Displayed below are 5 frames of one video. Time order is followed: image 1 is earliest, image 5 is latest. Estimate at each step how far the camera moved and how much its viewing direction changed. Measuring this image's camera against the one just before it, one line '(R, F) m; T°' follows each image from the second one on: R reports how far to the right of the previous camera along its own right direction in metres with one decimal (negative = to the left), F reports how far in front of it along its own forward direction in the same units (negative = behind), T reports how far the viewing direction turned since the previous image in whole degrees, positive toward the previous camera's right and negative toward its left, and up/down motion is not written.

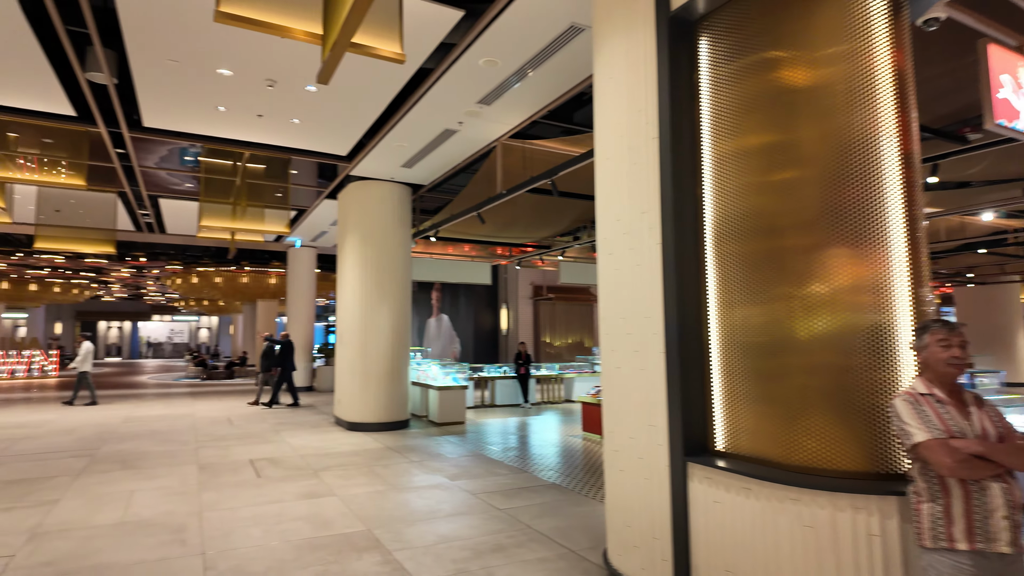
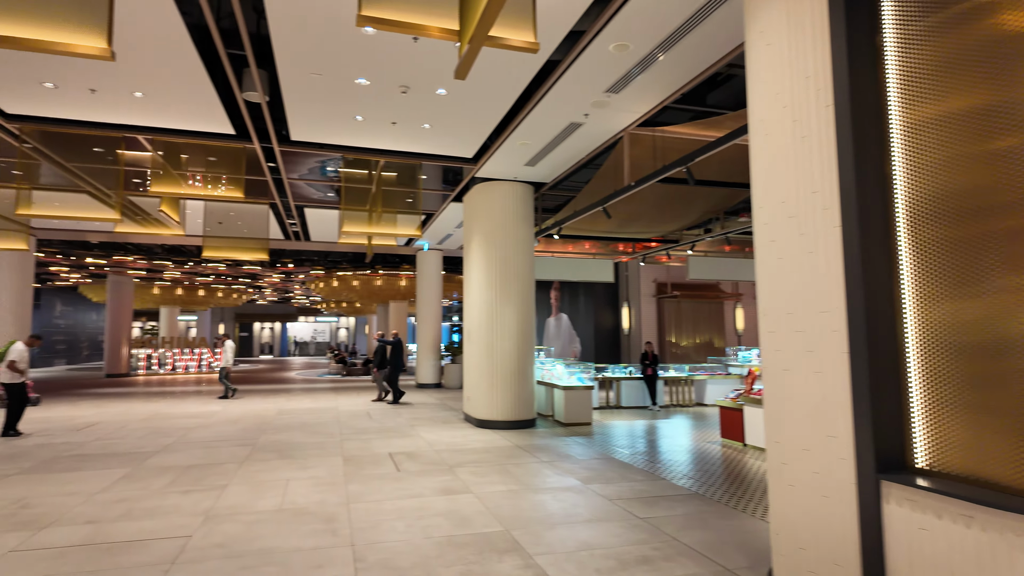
(-0.2, +0.2) m; -11°
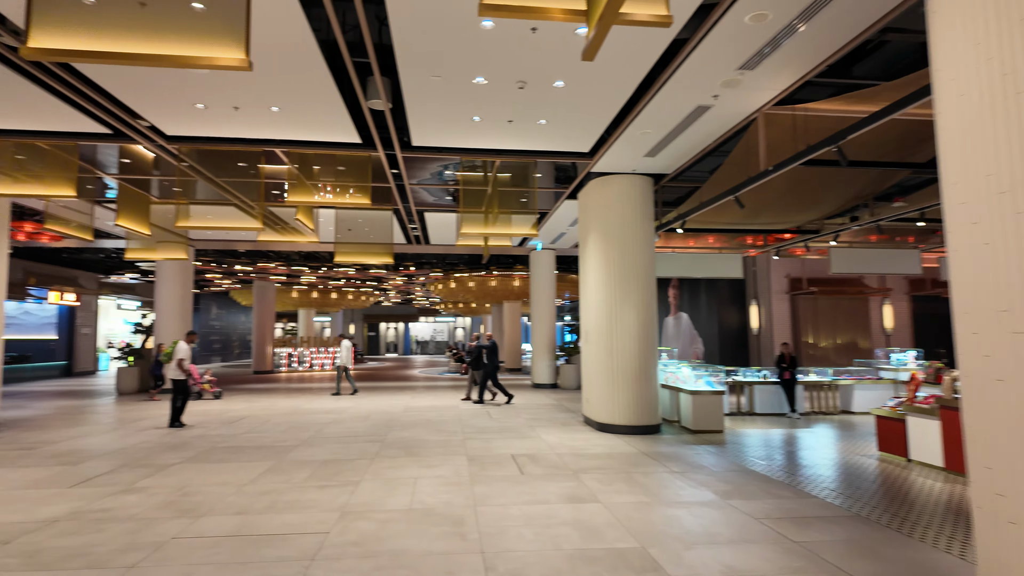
(-0.1, +0.2) m; -11°
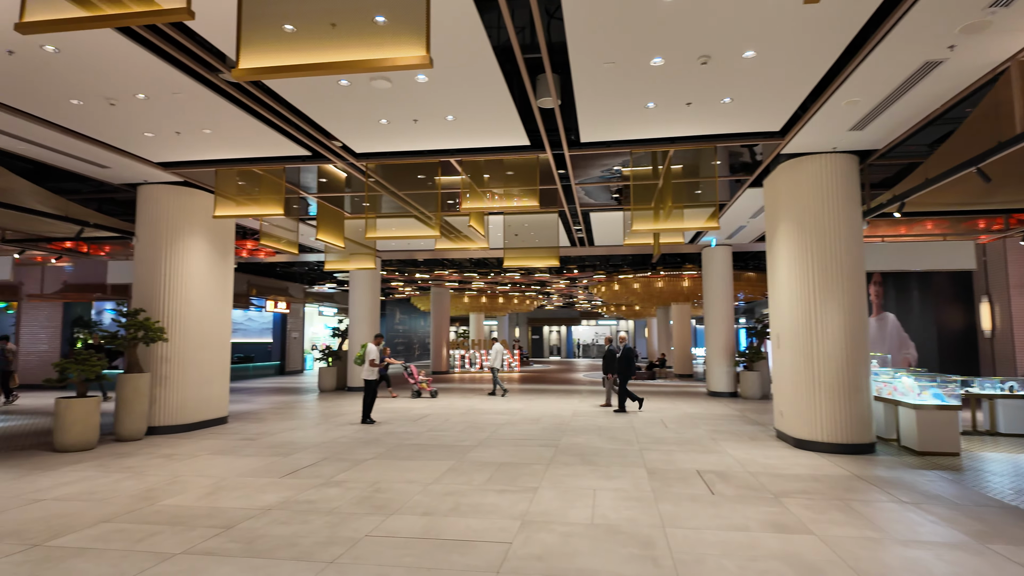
(-0.2, +0.3) m; -16°
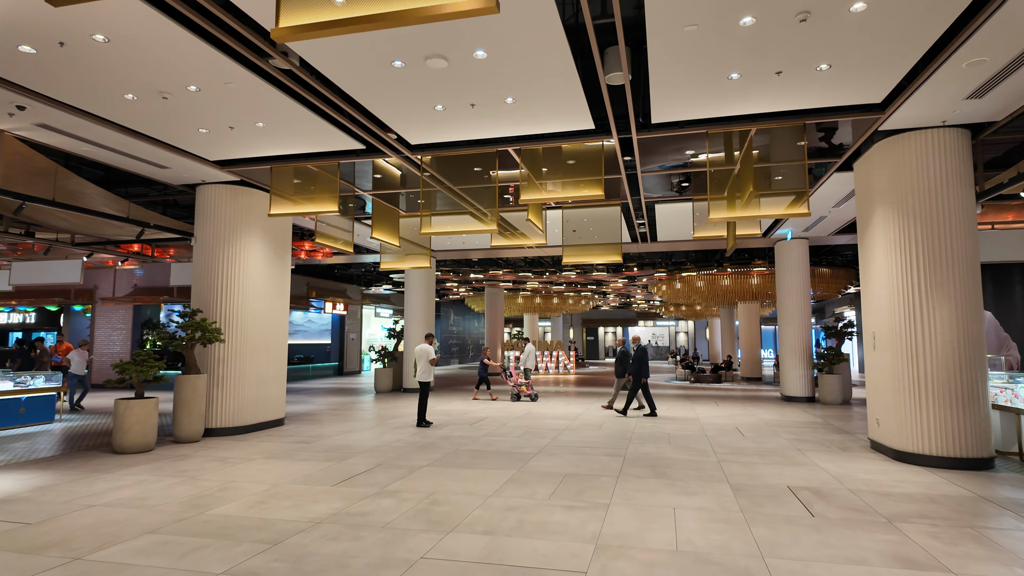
(-0.1, +0.5) m; -5°
